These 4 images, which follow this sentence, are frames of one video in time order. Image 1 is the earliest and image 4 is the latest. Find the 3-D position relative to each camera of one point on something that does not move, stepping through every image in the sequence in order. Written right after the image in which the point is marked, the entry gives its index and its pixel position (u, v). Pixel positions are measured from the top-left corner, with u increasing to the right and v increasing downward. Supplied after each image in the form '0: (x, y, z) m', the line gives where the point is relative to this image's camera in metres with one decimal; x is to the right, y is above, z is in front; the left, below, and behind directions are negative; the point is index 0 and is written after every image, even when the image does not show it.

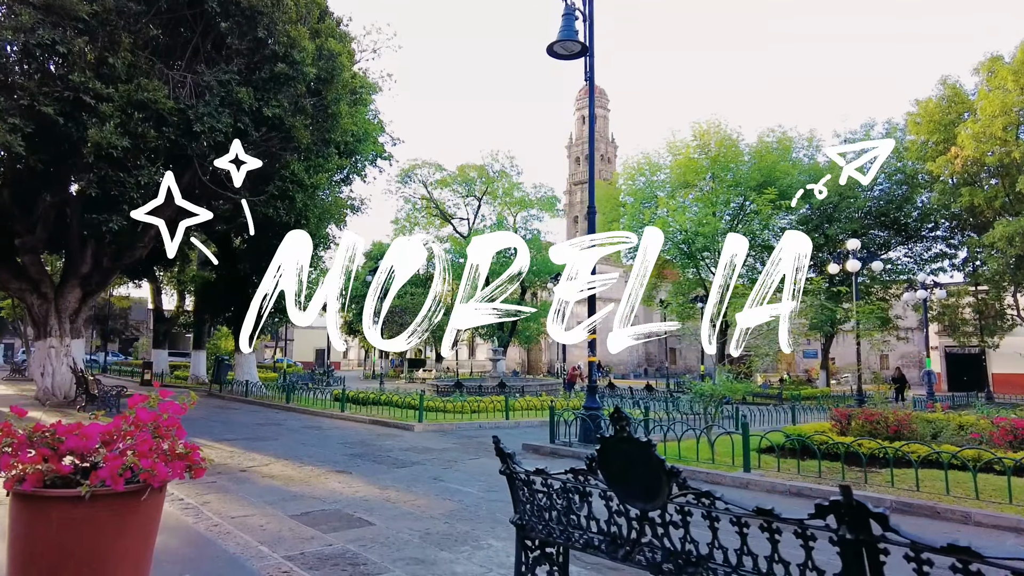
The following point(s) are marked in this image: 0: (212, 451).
0: (-4.3, -2.4, +9.2) m
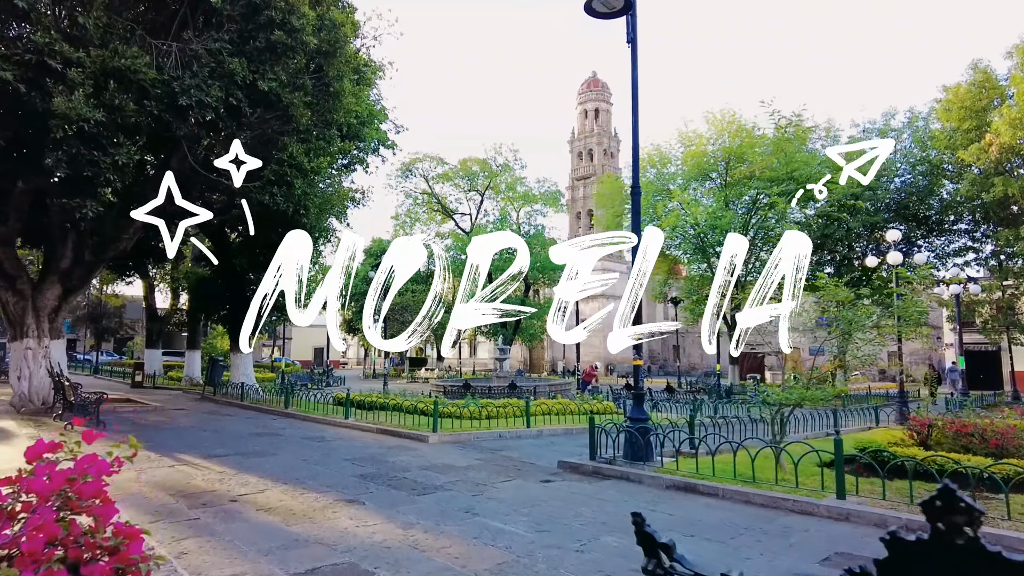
0: (-3.9, -2.3, +7.9) m
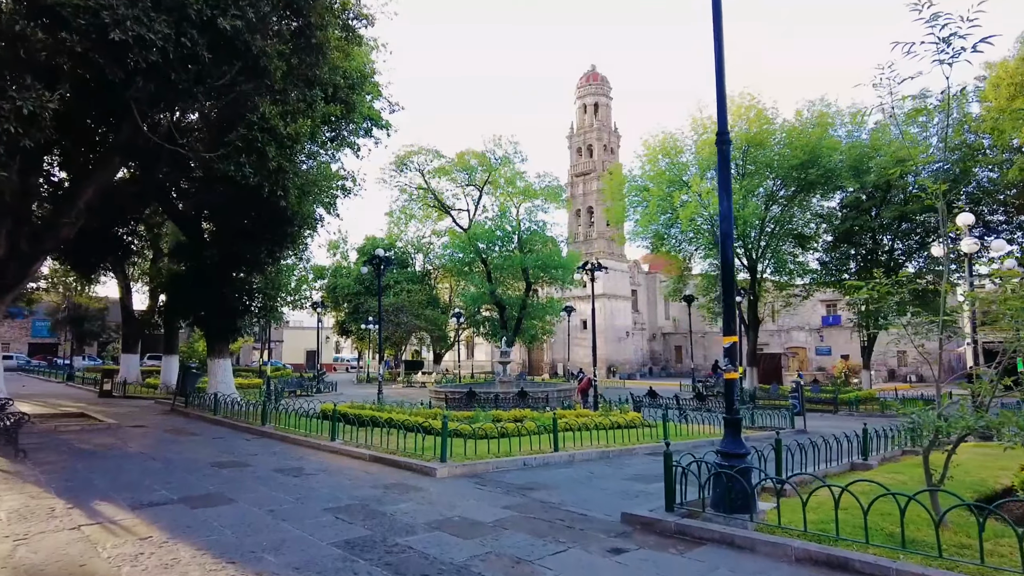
0: (-3.4, -2.2, +5.4) m
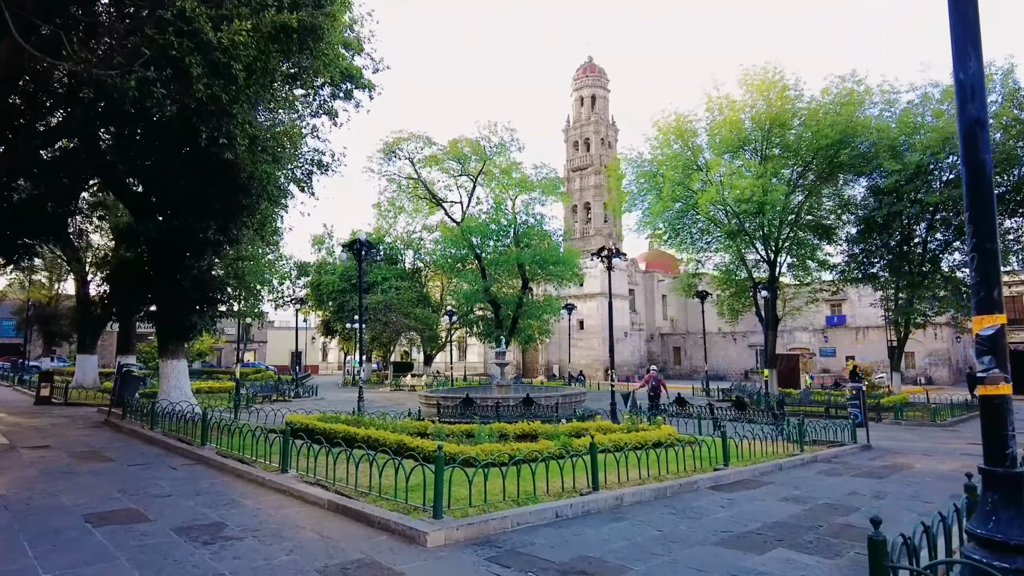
0: (-3.1, -1.8, +2.2) m
